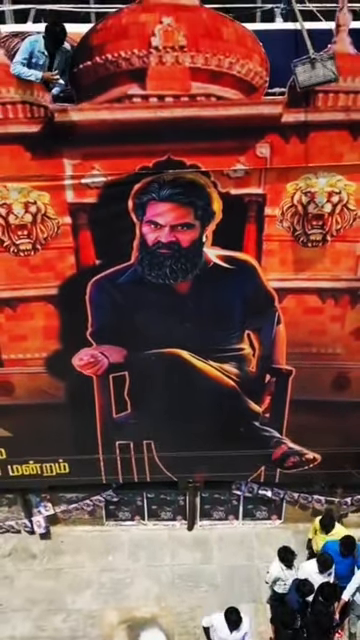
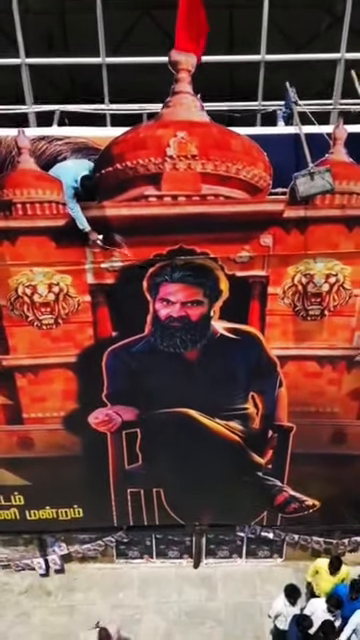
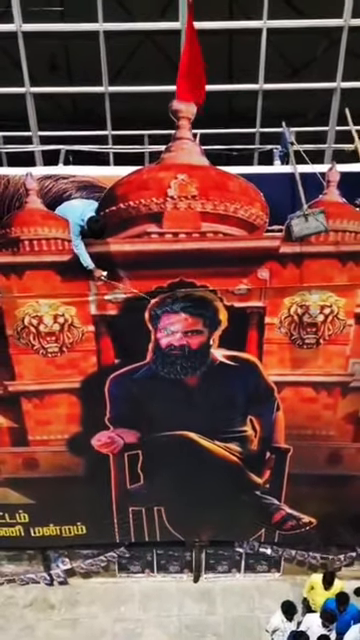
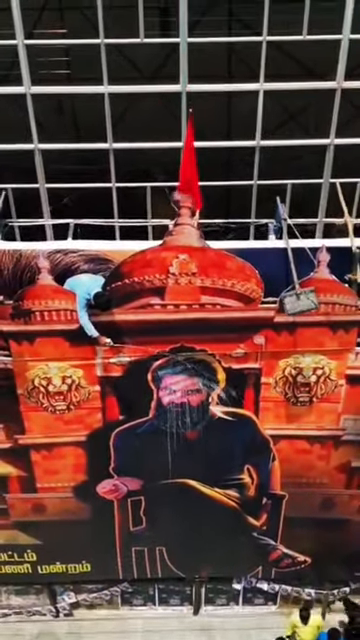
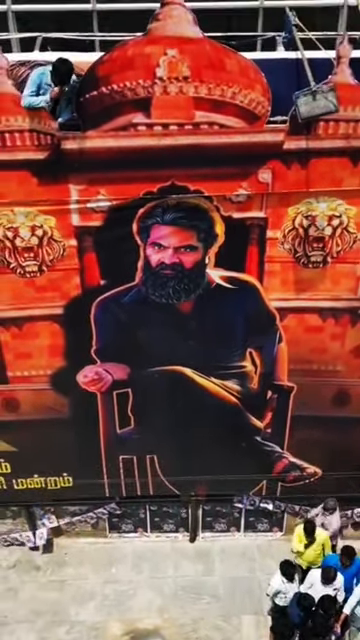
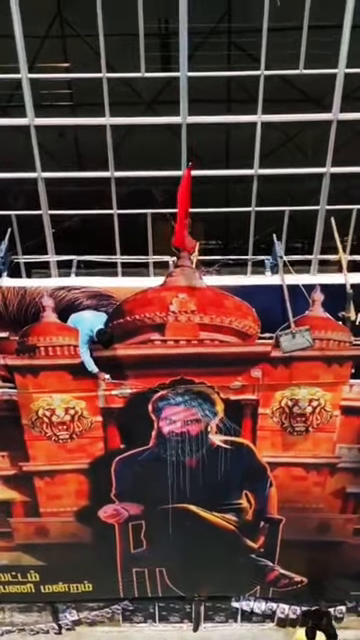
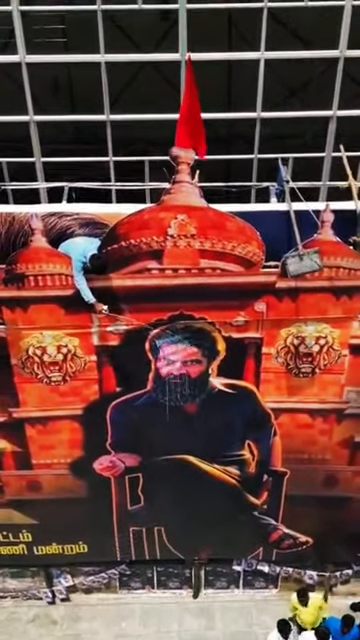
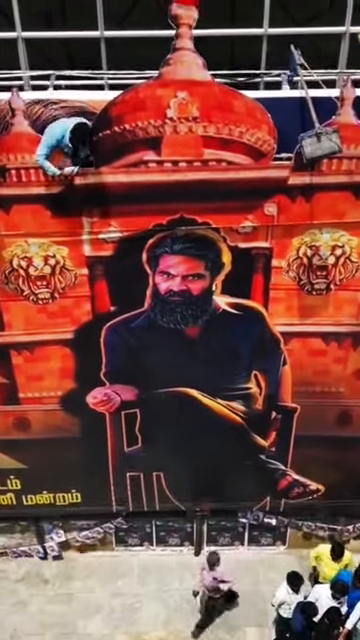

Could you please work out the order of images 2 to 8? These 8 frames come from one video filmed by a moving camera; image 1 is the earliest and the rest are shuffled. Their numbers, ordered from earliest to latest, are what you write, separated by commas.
5, 8, 2, 3, 7, 4, 6
